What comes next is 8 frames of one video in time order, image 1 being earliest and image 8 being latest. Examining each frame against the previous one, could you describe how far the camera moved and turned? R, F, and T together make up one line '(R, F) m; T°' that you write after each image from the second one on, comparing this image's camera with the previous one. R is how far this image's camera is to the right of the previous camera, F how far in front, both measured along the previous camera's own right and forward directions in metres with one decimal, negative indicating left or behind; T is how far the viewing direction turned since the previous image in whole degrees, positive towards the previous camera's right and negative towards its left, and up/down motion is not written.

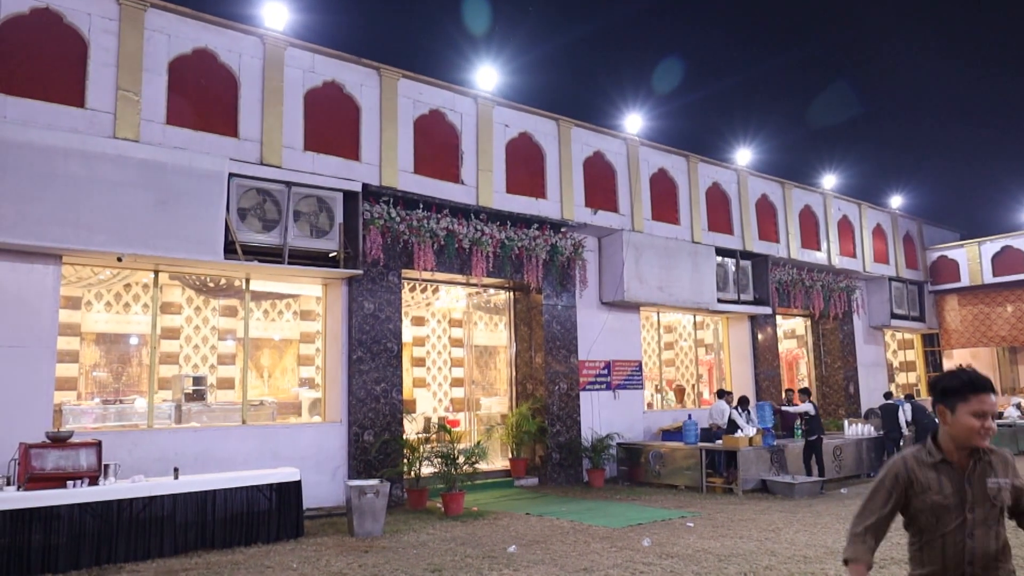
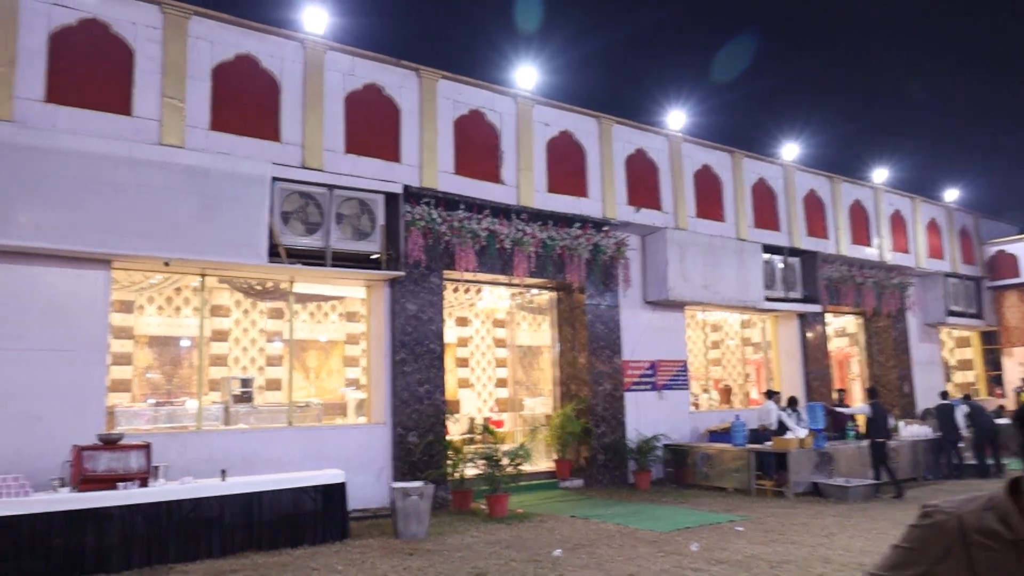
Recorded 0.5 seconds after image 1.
(0.0, +0.1) m; -3°
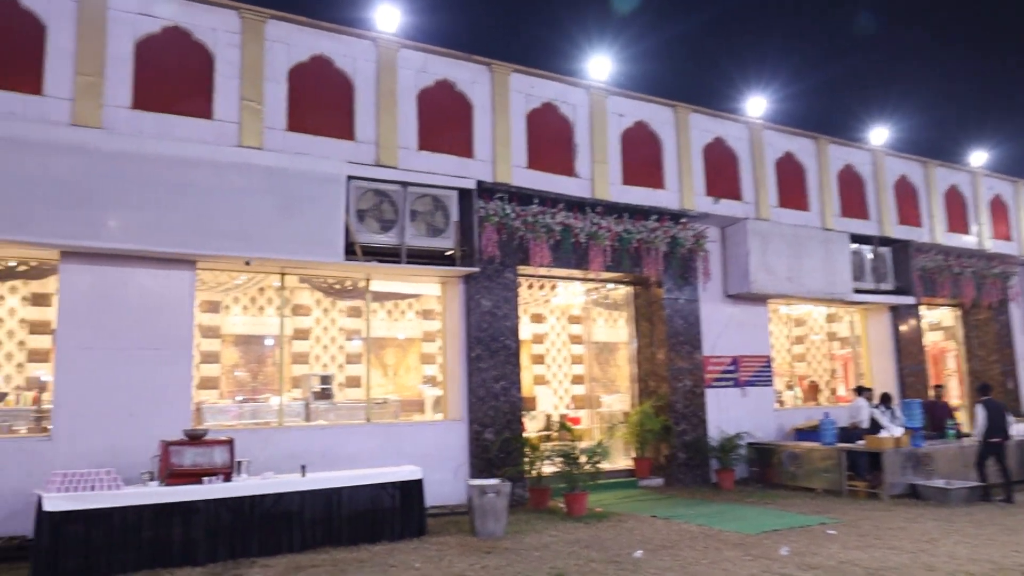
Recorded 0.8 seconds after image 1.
(0.0, +0.1) m; -5°
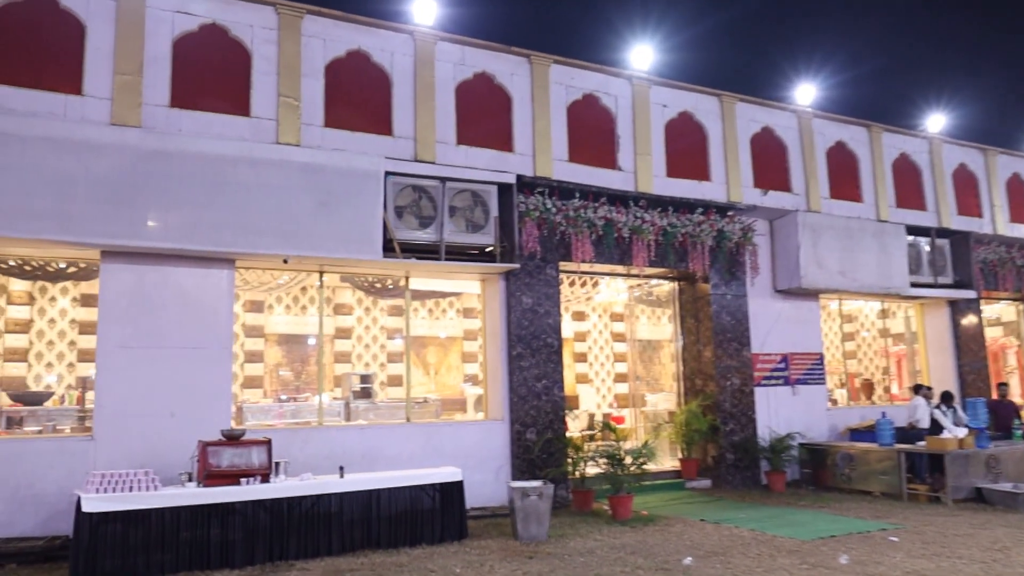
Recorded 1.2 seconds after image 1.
(0.0, +0.2) m; -3°
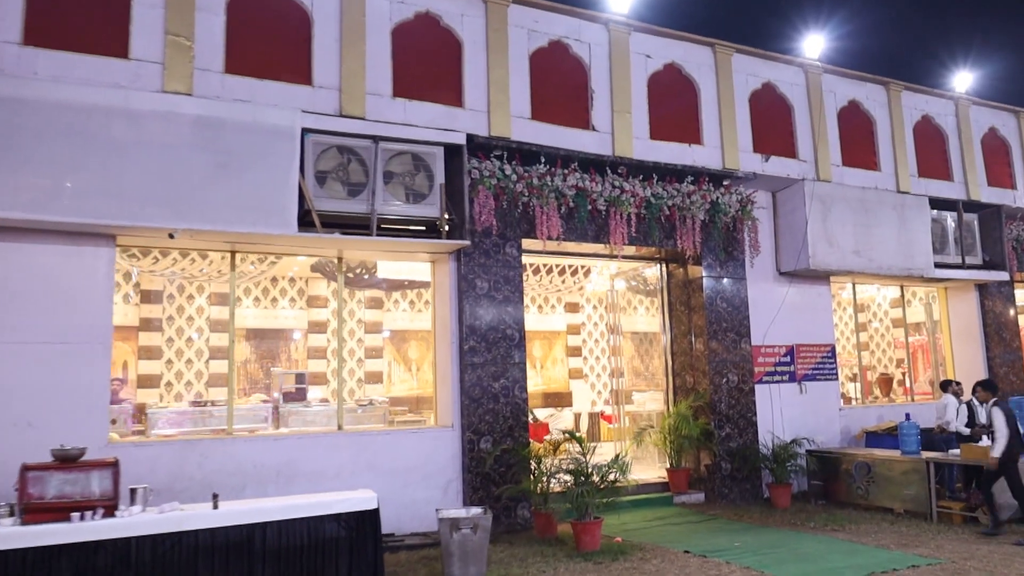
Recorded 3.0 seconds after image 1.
(+0.6, +1.5) m; -1°
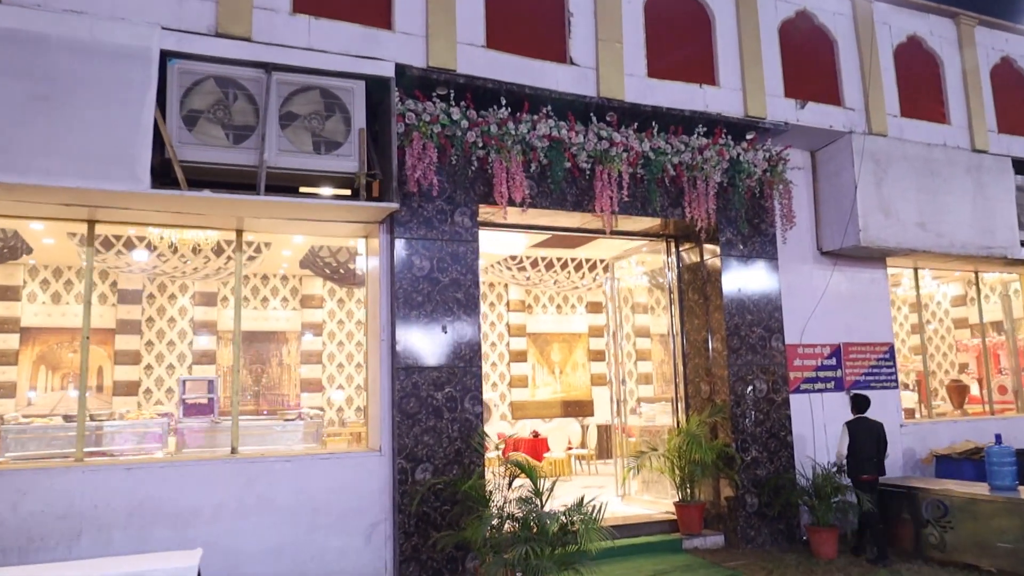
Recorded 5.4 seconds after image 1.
(+0.7, +1.9) m; -3°
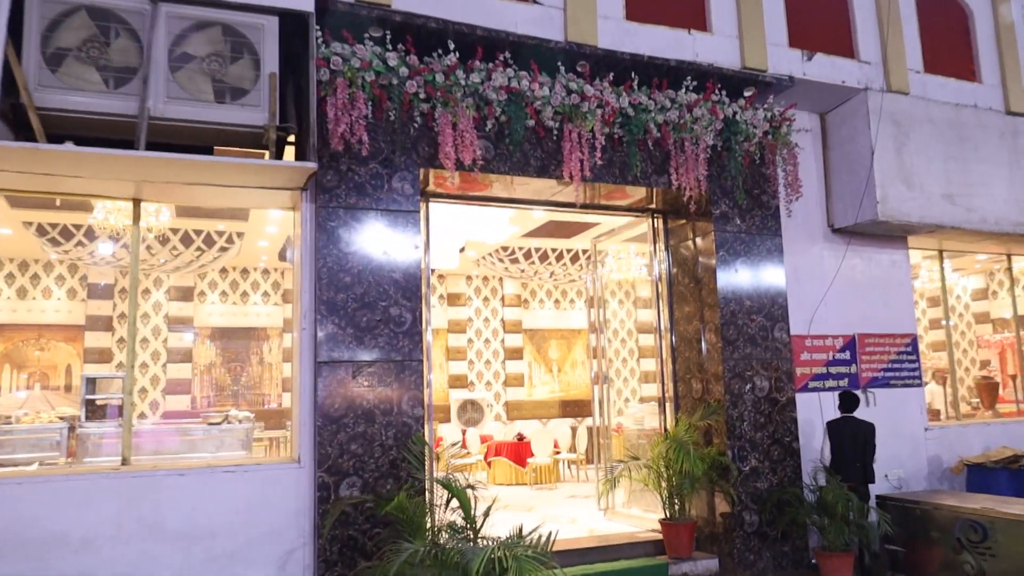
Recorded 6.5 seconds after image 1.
(+0.4, +1.0) m; -1°
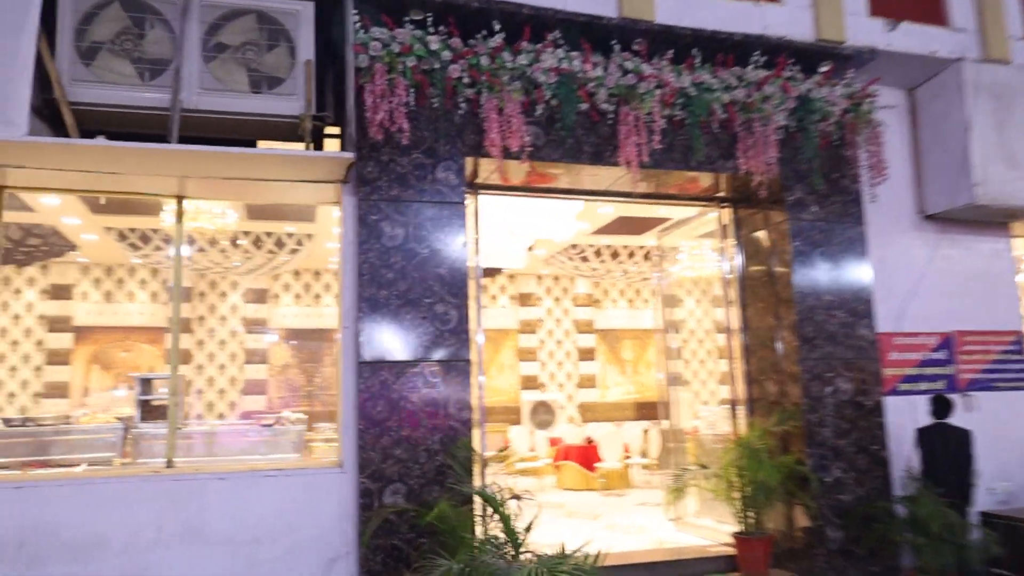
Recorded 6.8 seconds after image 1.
(+0.2, +0.3) m; -6°
